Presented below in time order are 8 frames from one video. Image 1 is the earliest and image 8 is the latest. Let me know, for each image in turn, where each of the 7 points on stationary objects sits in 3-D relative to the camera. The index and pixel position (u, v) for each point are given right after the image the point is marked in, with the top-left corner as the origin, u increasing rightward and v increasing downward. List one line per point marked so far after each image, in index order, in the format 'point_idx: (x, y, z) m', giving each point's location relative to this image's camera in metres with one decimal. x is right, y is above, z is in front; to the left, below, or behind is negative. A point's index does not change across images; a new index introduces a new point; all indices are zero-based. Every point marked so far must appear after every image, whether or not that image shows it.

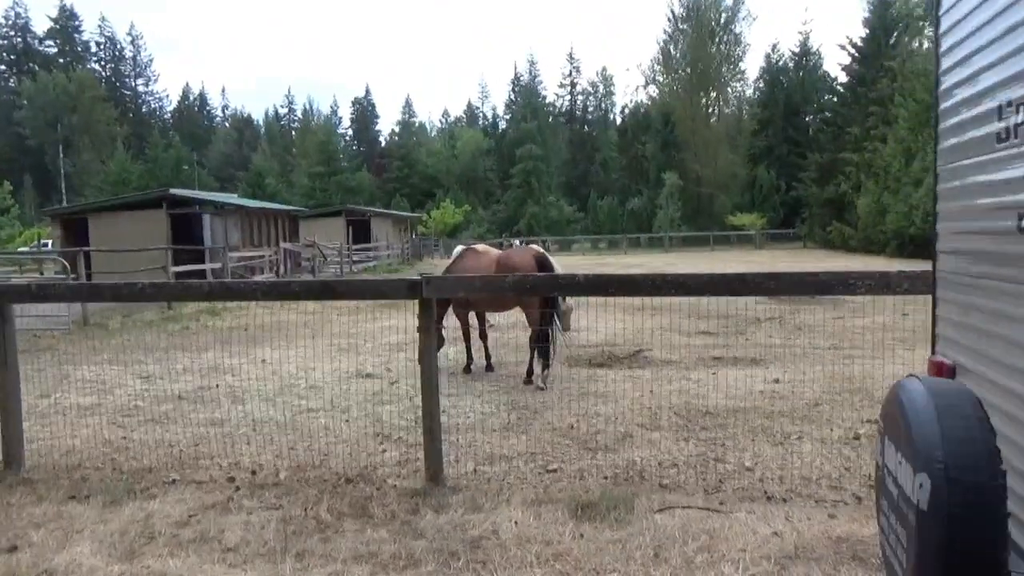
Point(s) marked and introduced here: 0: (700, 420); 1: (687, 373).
0: (+1.4, -1.0, +5.8) m
1: (+1.9, -0.9, +8.0) m
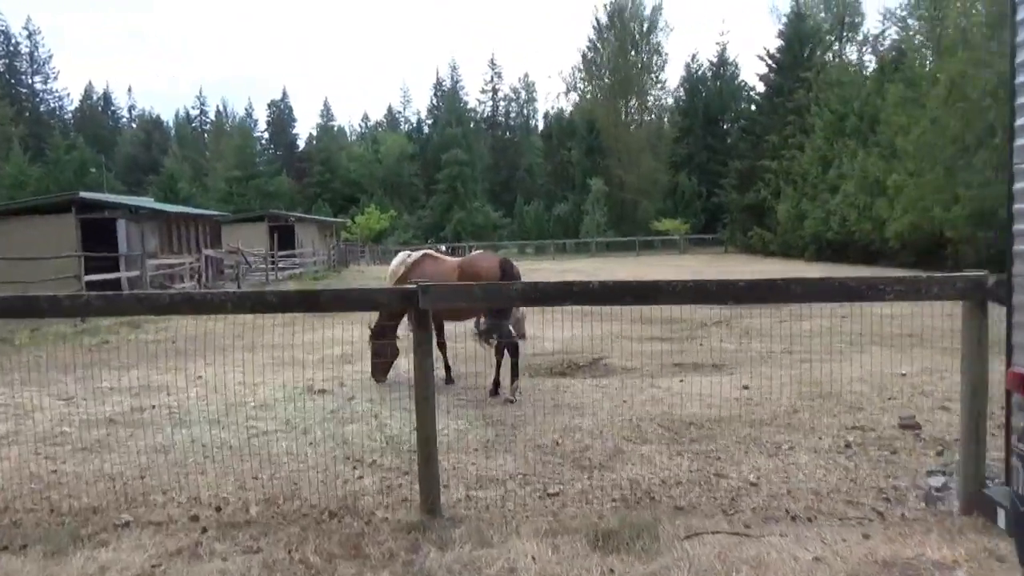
0: (+1.3, -1.1, +5.6) m
1: (+1.5, -0.9, +7.8) m
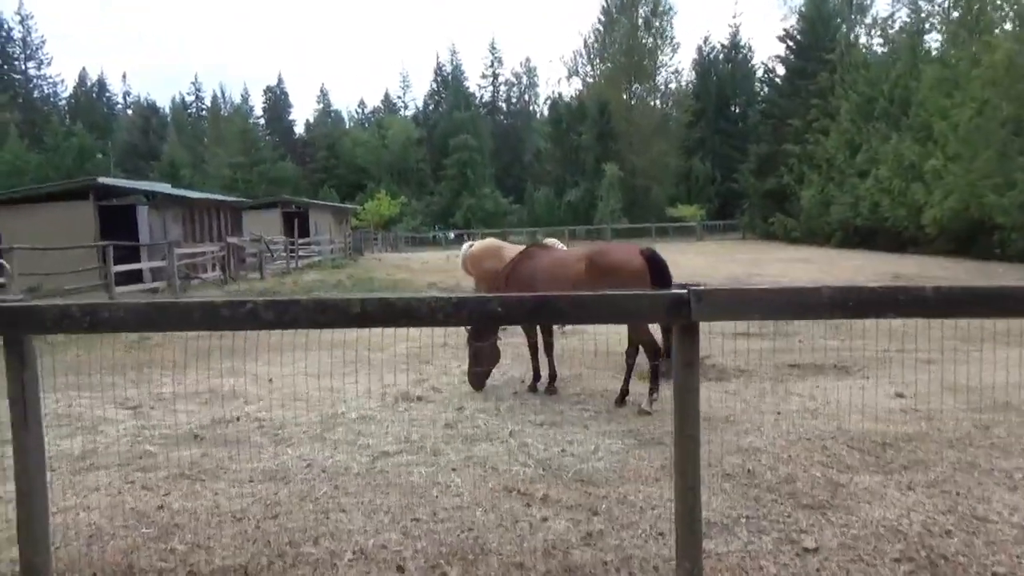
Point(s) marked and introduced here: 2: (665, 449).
0: (+2.3, -1.0, +4.8) m
1: (+2.5, -0.9, +7.0) m
2: (+1.0, -1.0, +5.0) m
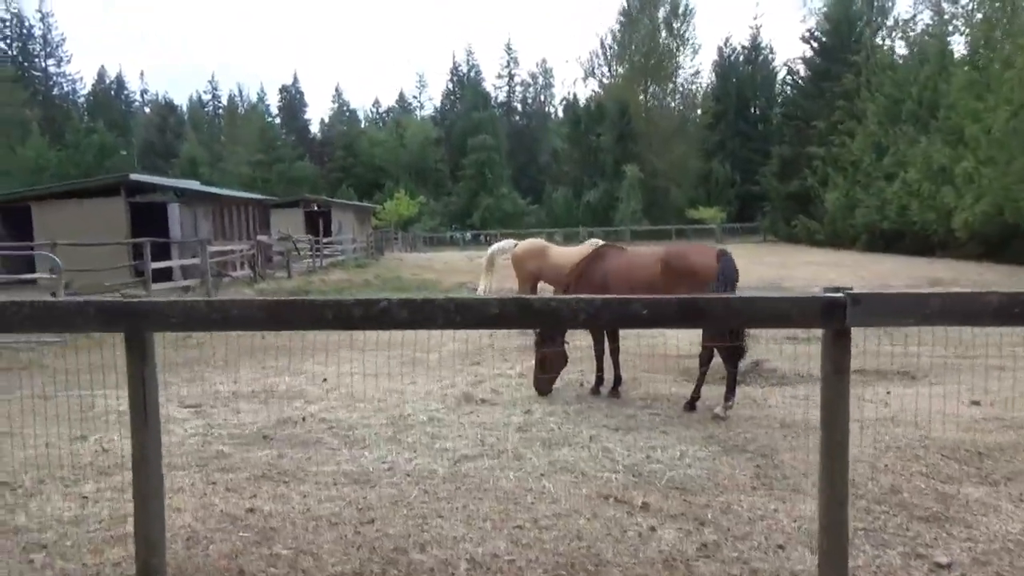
0: (+2.9, -1.1, +4.6) m
1: (+3.1, -0.9, +6.9) m
2: (+1.5, -1.1, +4.8) m
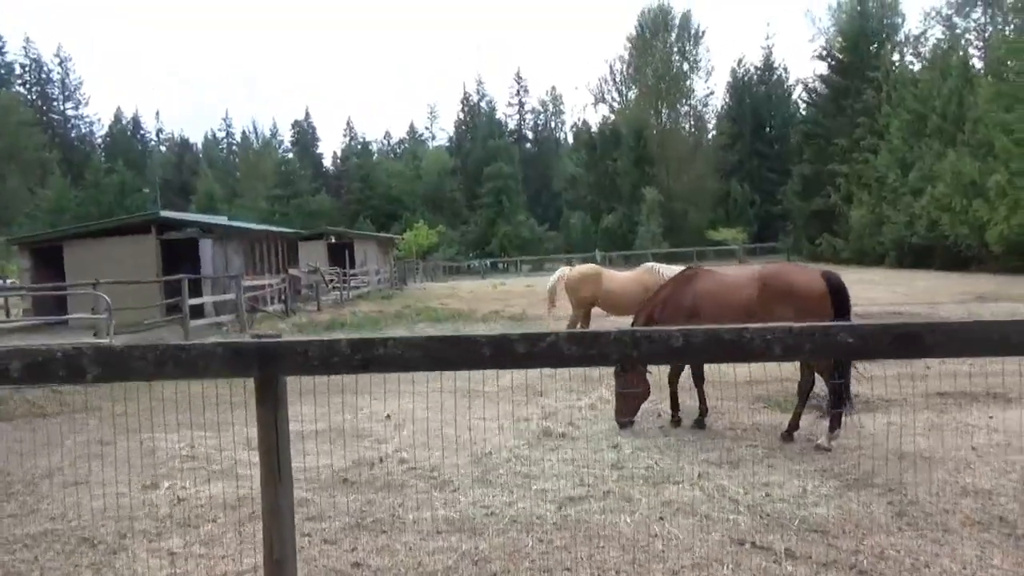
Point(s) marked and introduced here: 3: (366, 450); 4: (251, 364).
0: (+3.5, -1.1, +4.3) m
1: (+3.7, -1.1, +6.5) m
2: (+2.1, -1.2, +4.5) m
3: (-1.2, -1.3, +6.1) m
4: (-0.8, -0.2, +2.4) m
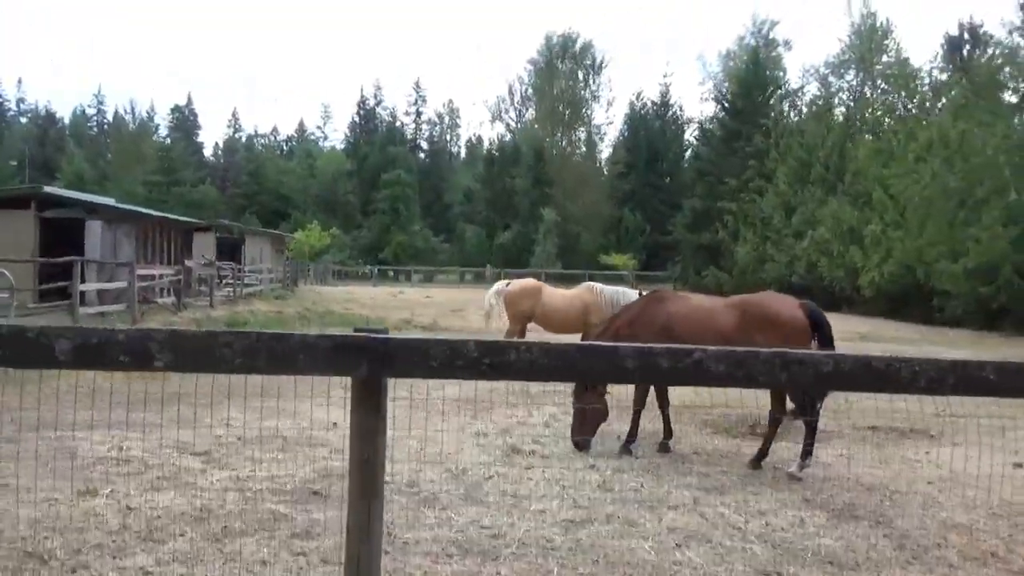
0: (+3.5, -1.4, +4.6) m
1: (+3.4, -1.4, +6.8) m
2: (+2.1, -1.4, +4.6) m
3: (-1.4, -1.3, +5.7) m
4: (-0.4, -0.2, +2.1) m
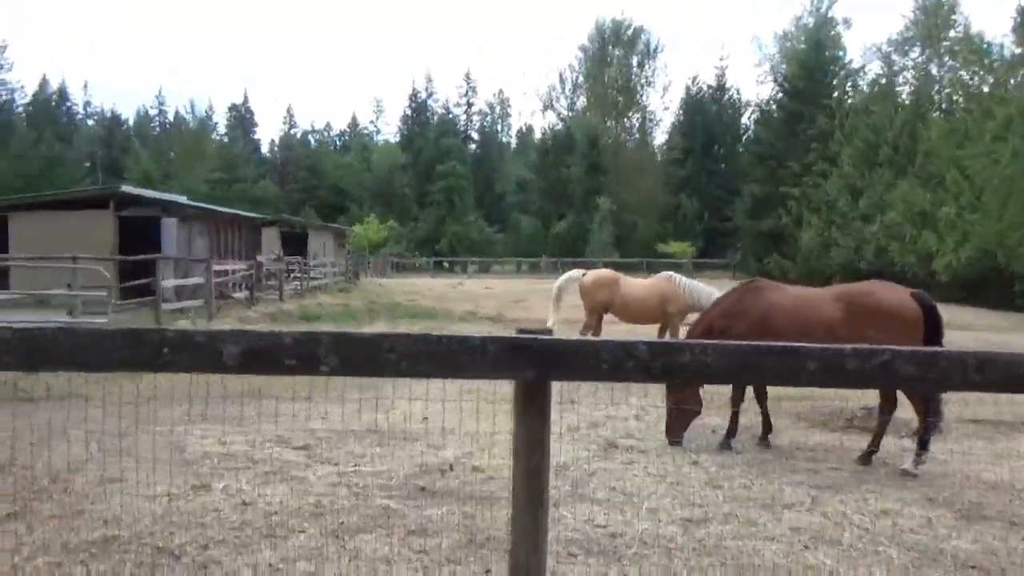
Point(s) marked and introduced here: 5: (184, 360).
0: (+4.1, -1.4, +4.2) m
1: (+4.2, -1.3, +6.5) m
2: (+2.8, -1.3, +4.3) m
3: (-0.7, -1.2, +5.6) m
4: (0.0, -0.2, +2.1) m
5: (-0.9, -0.2, +2.1) m
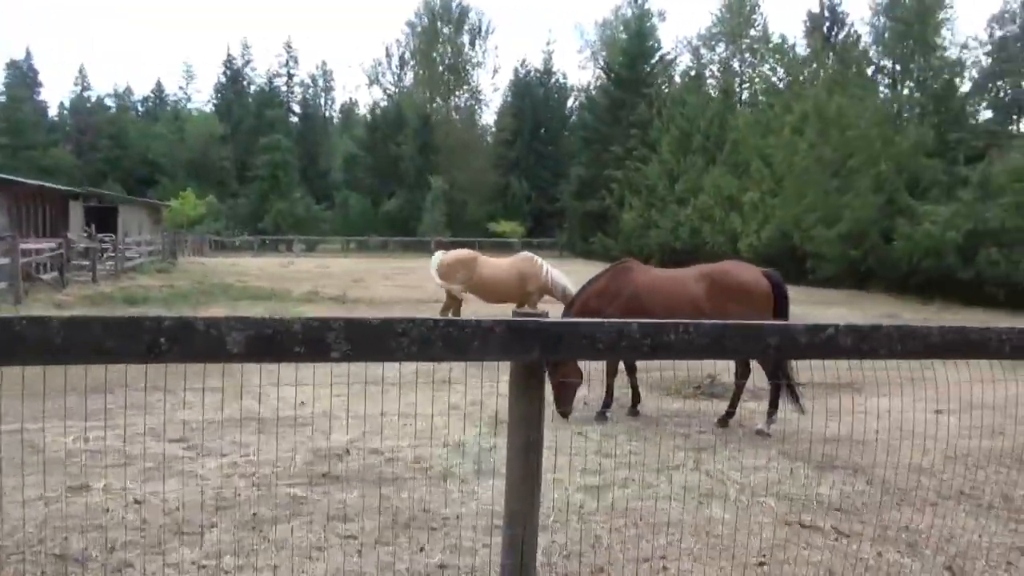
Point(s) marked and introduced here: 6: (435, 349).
0: (+3.6, -1.2, +5.2) m
1: (+3.1, -1.1, +7.4) m
2: (+2.2, -1.2, +5.0) m
3: (-1.4, -1.1, +5.5) m
4: (+0.1, -0.2, +2.2) m
5: (-0.8, -0.2, +2.0) m
6: (-0.2, -0.2, +2.1) m
